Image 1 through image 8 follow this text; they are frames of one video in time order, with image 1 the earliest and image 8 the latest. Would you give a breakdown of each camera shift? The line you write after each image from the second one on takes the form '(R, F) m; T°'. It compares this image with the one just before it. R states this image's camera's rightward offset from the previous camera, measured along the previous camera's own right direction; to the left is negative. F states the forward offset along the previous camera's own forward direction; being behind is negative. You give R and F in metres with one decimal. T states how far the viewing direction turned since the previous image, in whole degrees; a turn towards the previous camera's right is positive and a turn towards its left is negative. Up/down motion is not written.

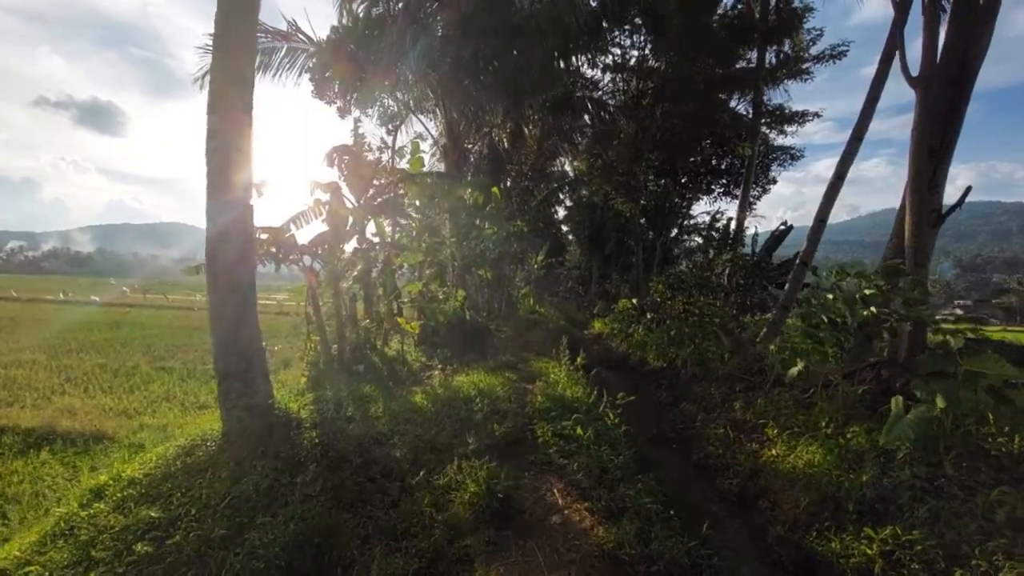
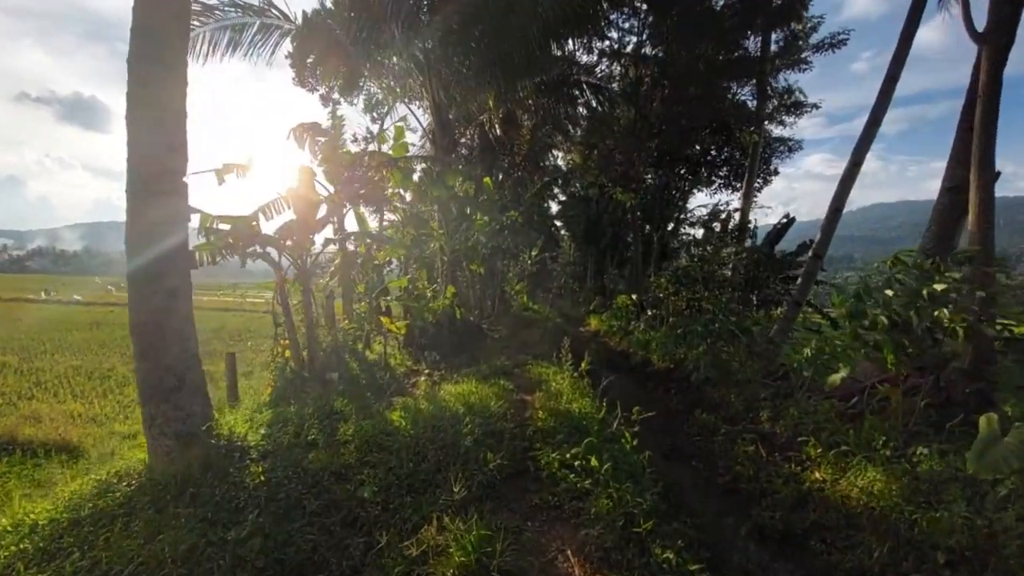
(0.0, +0.6) m; +1°
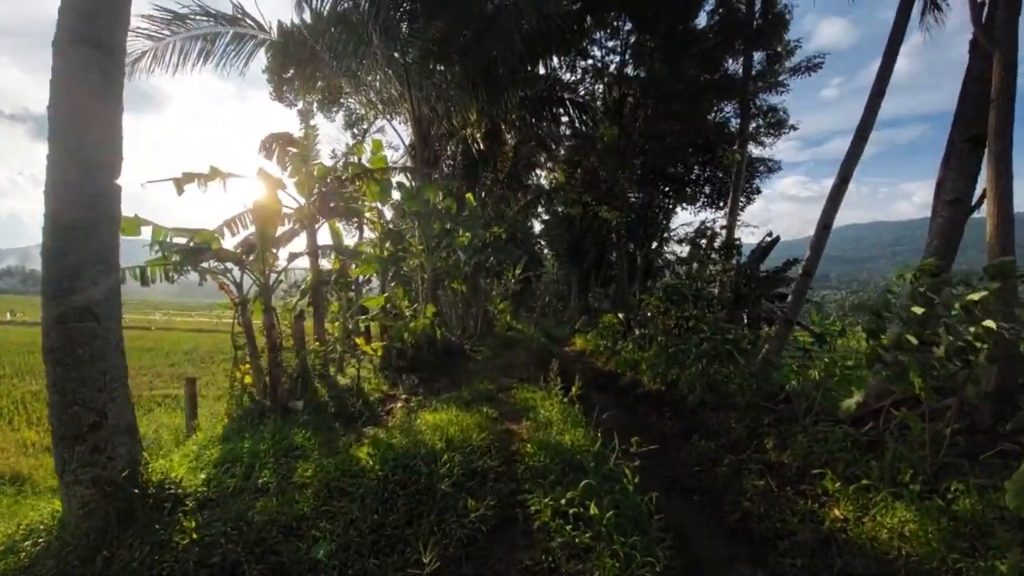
(0.0, +0.4) m; +2°
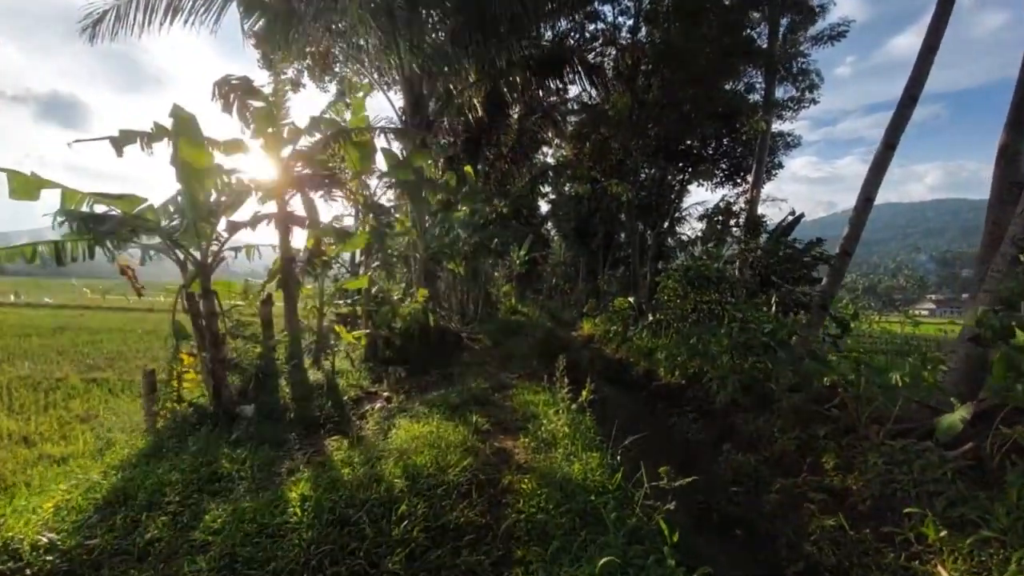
(+0.1, +0.8) m; -1°
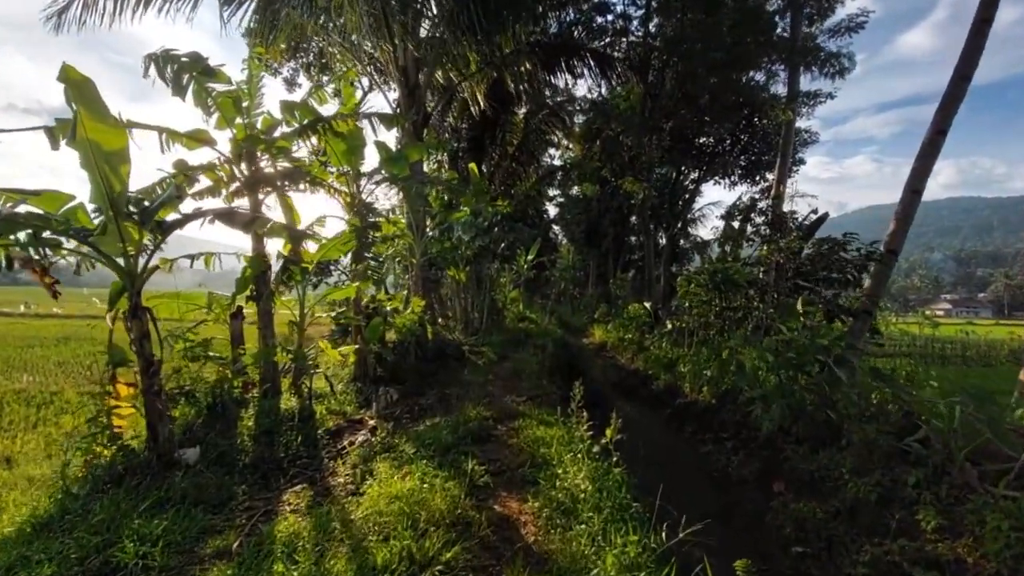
(0.0, +0.7) m; -1°
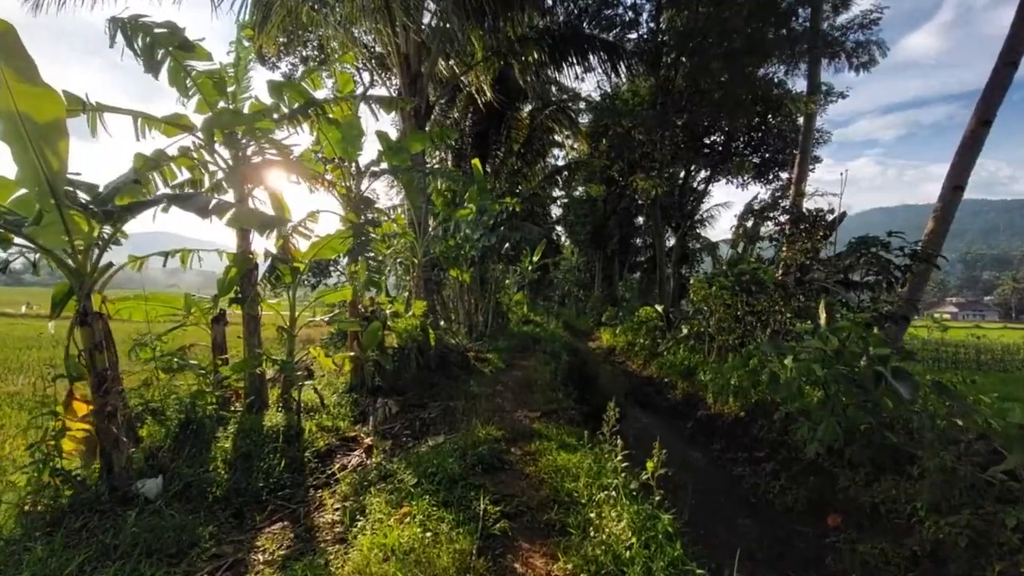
(-0.1, +0.4) m; 0°
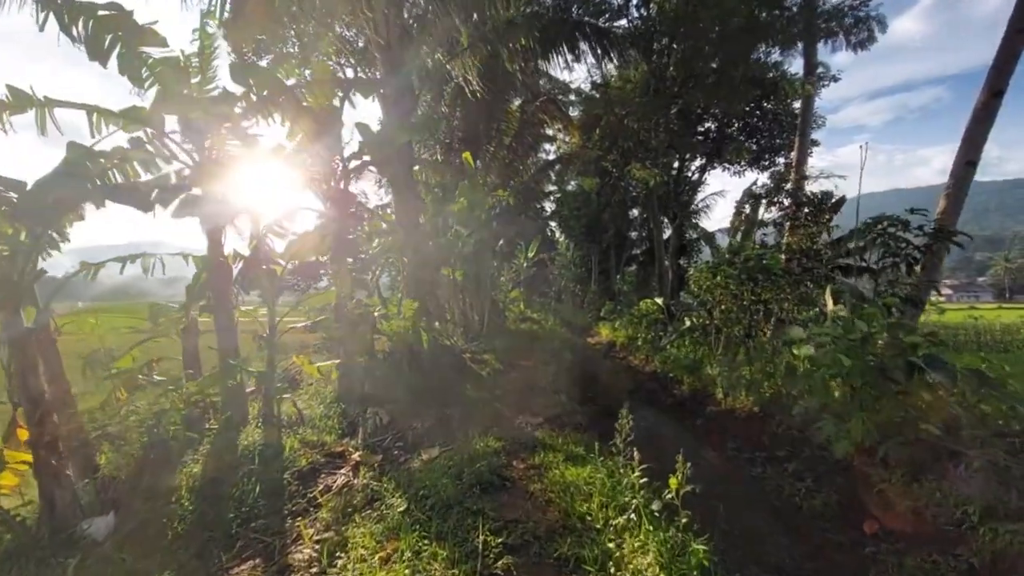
(0.0, +0.3) m; 0°
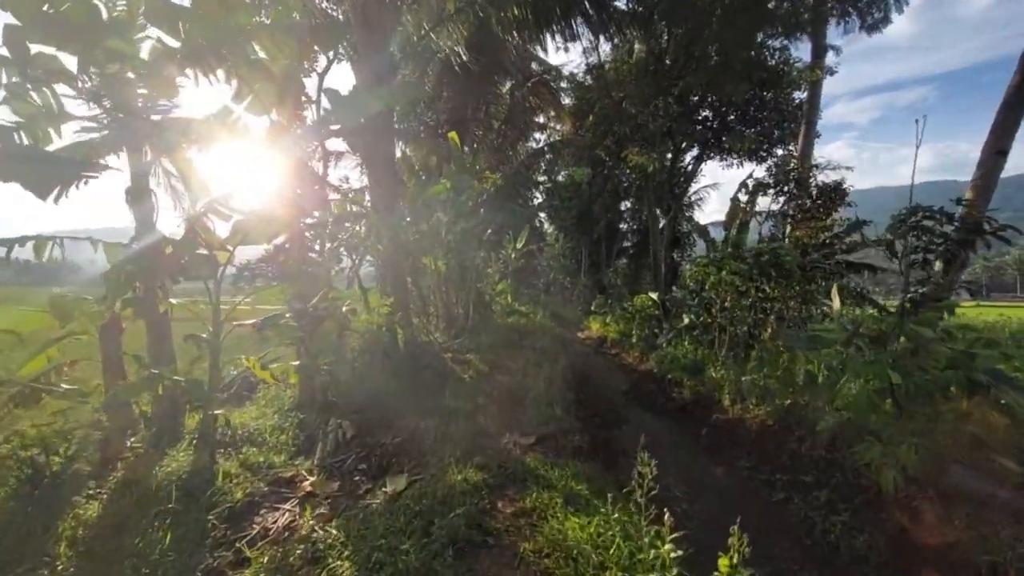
(0.0, +0.6) m; +1°
